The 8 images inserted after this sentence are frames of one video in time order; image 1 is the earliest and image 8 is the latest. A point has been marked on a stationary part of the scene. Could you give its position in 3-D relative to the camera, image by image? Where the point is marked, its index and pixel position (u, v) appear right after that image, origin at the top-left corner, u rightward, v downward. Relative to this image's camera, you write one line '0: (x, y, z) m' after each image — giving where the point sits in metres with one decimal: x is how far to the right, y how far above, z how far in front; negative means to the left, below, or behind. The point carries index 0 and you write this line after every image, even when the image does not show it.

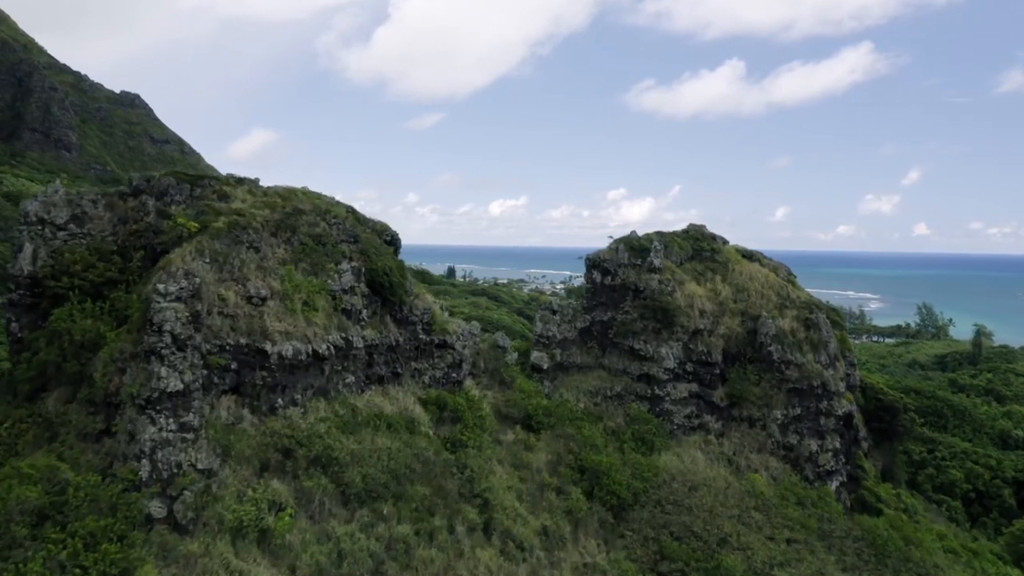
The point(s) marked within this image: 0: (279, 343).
0: (-4.5, -1.1, +15.8) m
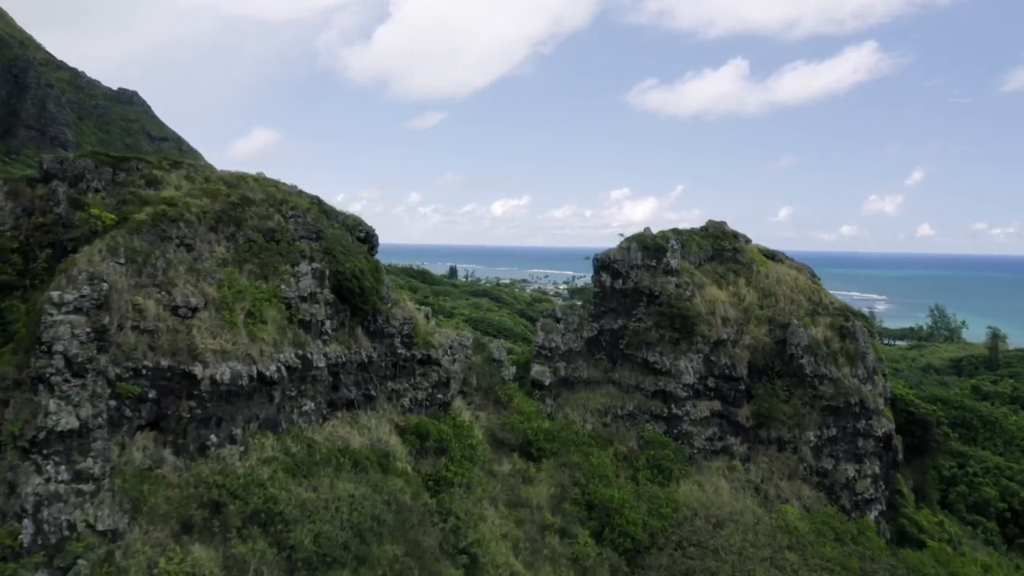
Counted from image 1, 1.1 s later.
0: (-4.6, -1.2, +12.6) m
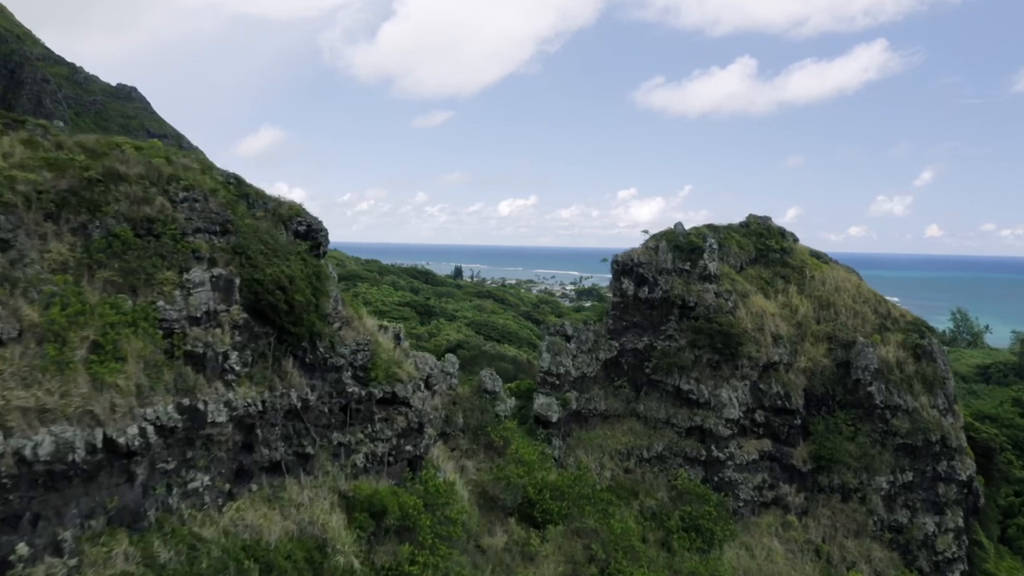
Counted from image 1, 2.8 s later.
0: (-4.7, -1.4, +7.8) m
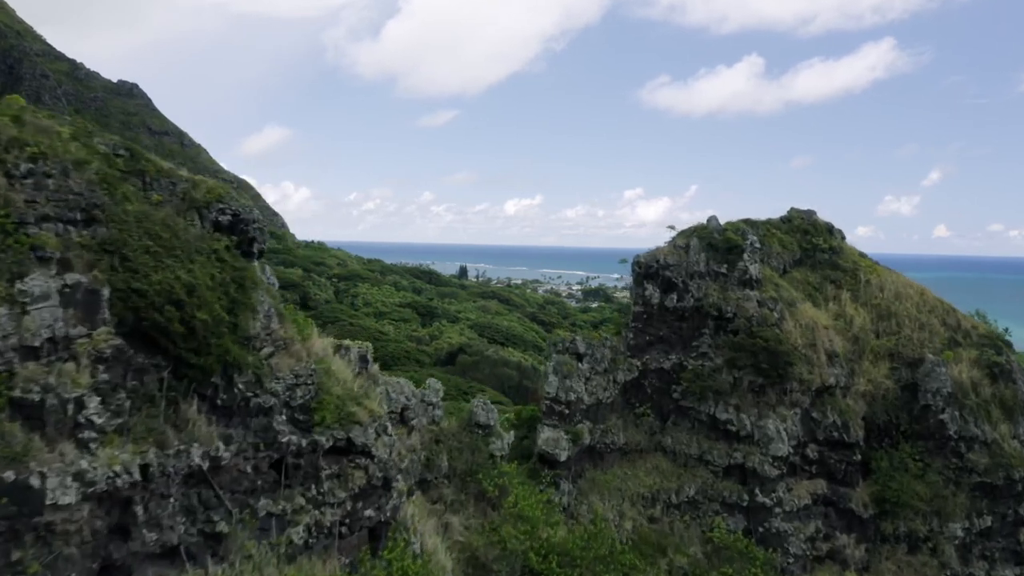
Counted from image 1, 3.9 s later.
0: (-4.8, -1.5, +4.6) m
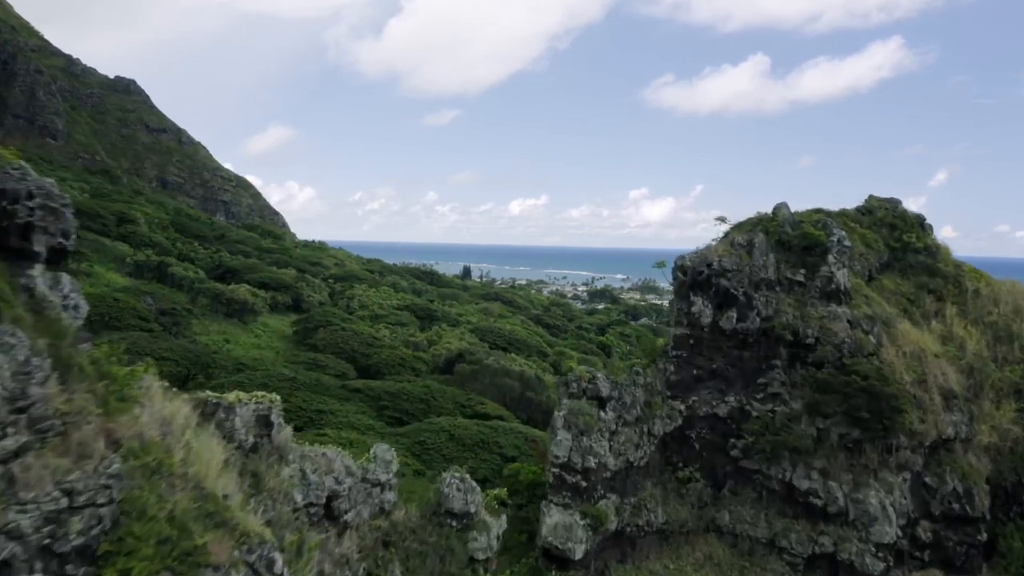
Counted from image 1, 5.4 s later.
0: (-5.0, -1.7, +0.2) m
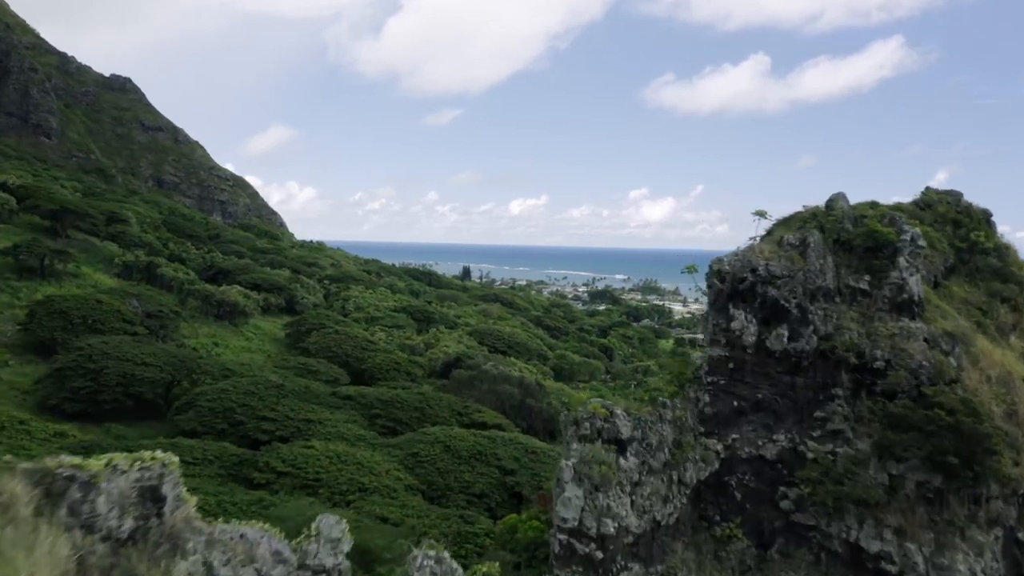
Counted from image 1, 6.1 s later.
0: (-5.0, -1.8, -2.0) m
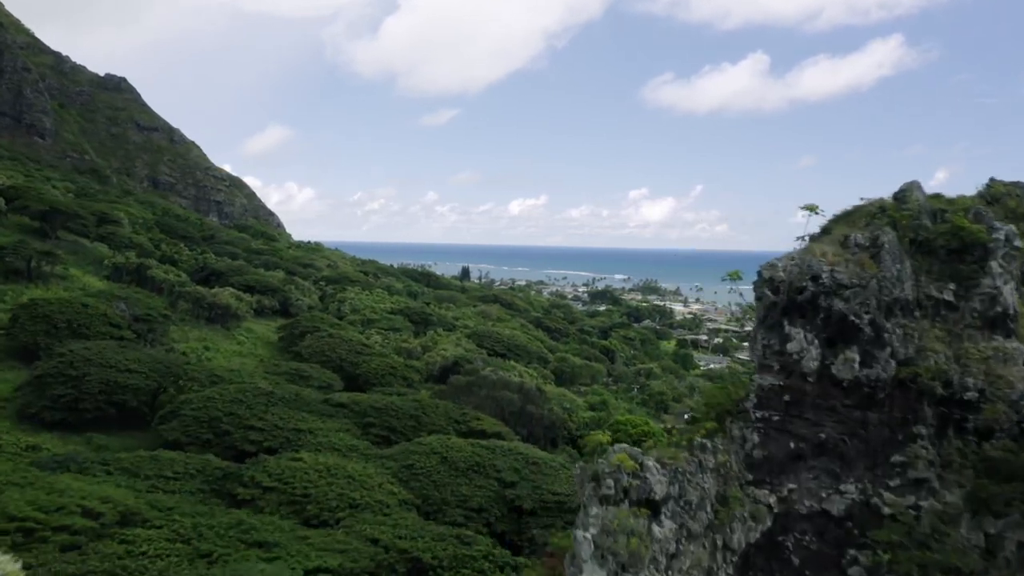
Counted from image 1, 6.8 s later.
0: (-5.0, -1.9, -3.9) m
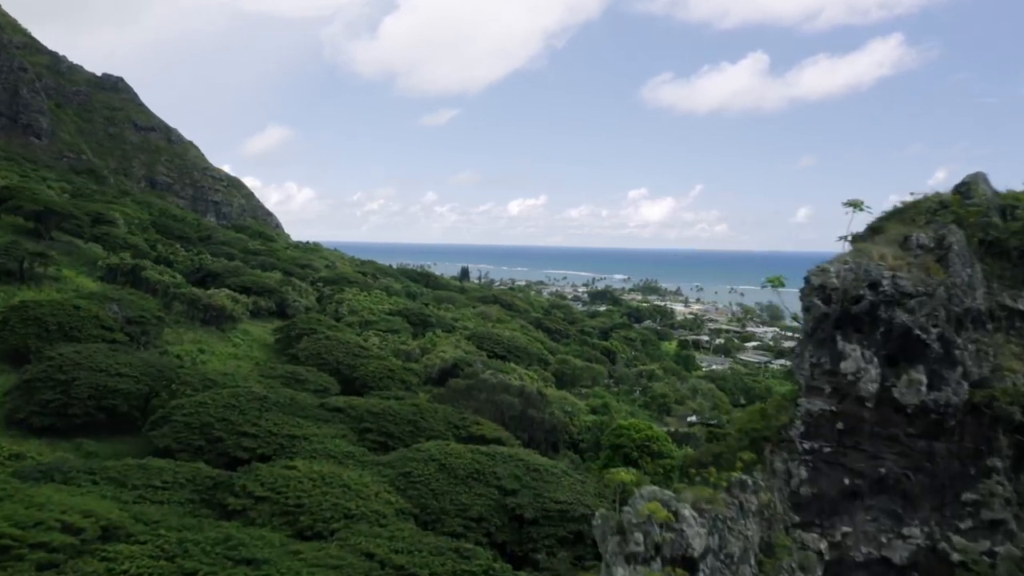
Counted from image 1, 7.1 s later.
0: (-5.0, -2.0, -4.9) m
